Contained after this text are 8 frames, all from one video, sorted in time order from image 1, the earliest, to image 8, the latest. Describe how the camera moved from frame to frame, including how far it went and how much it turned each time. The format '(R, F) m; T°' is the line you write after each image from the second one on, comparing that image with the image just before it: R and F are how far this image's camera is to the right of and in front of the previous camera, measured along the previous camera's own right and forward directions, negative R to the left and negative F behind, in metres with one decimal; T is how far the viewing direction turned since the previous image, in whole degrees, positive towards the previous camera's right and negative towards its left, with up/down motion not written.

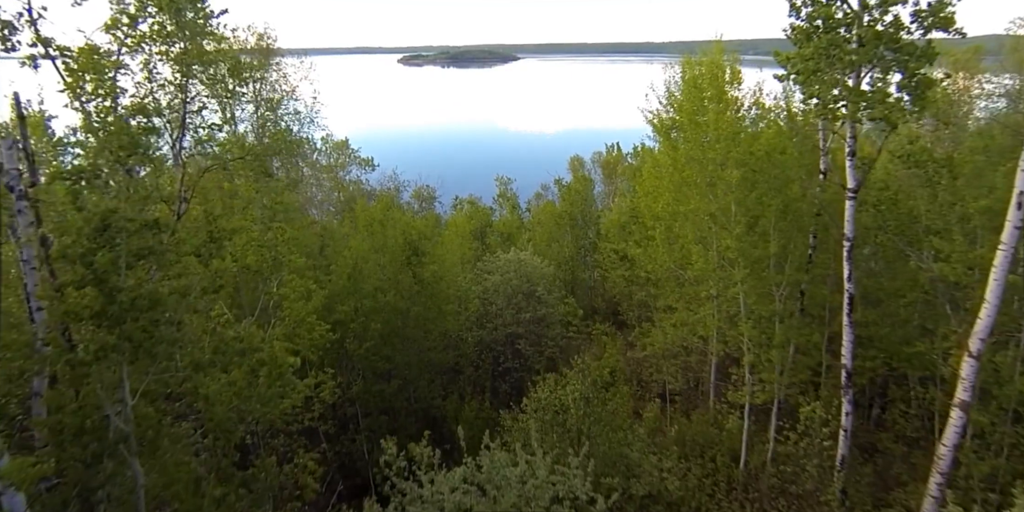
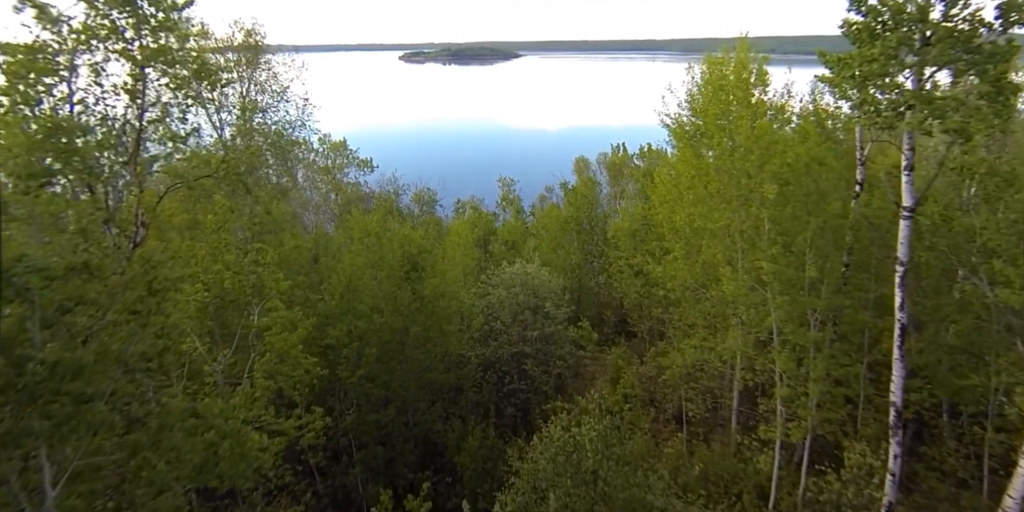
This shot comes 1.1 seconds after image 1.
(-0.2, +1.5) m; 0°
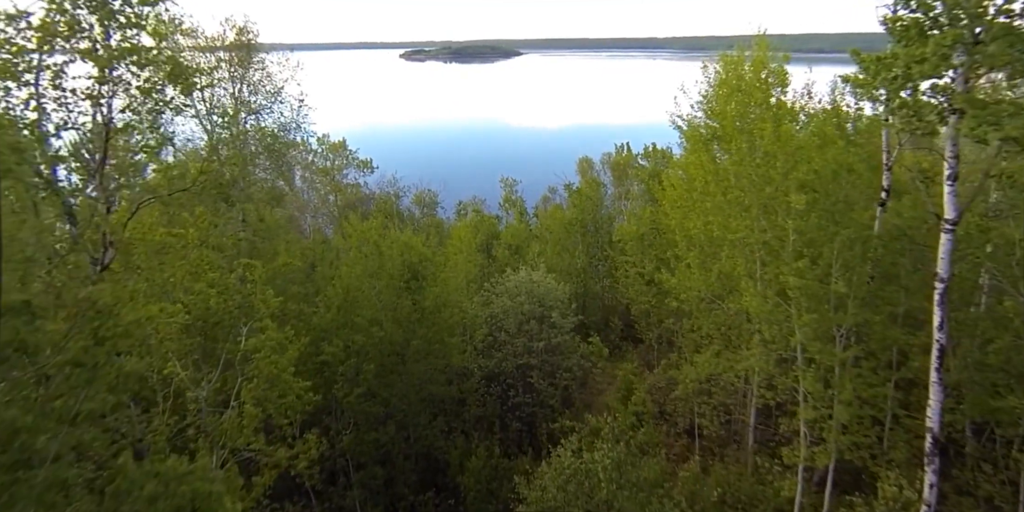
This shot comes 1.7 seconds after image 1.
(-0.1, +0.9) m; 0°
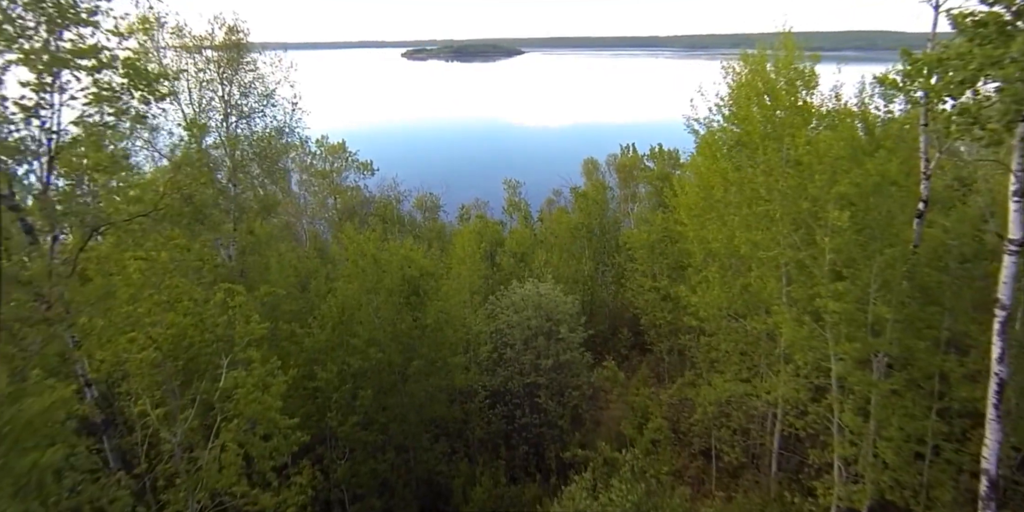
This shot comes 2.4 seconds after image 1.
(-0.2, +1.2) m; 0°
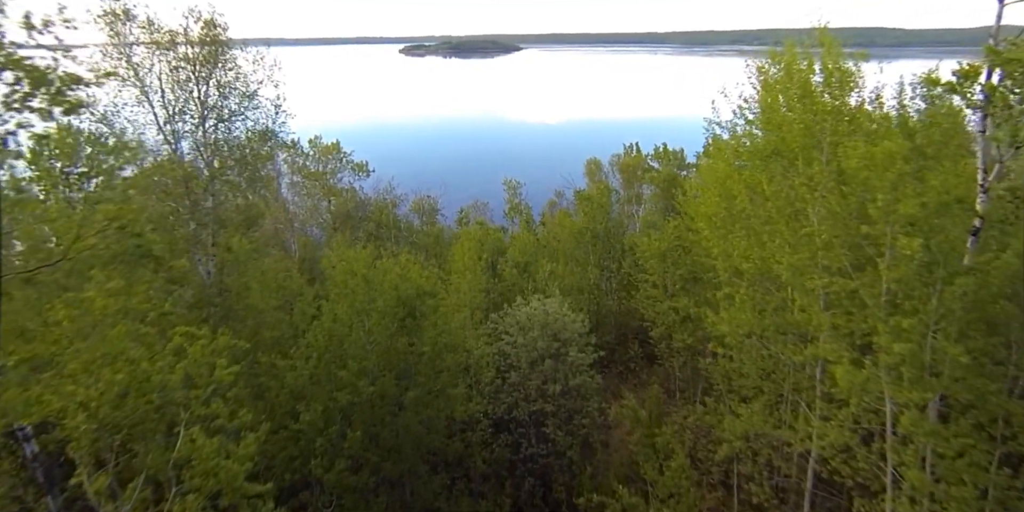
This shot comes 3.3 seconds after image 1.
(-0.2, +1.6) m; 0°
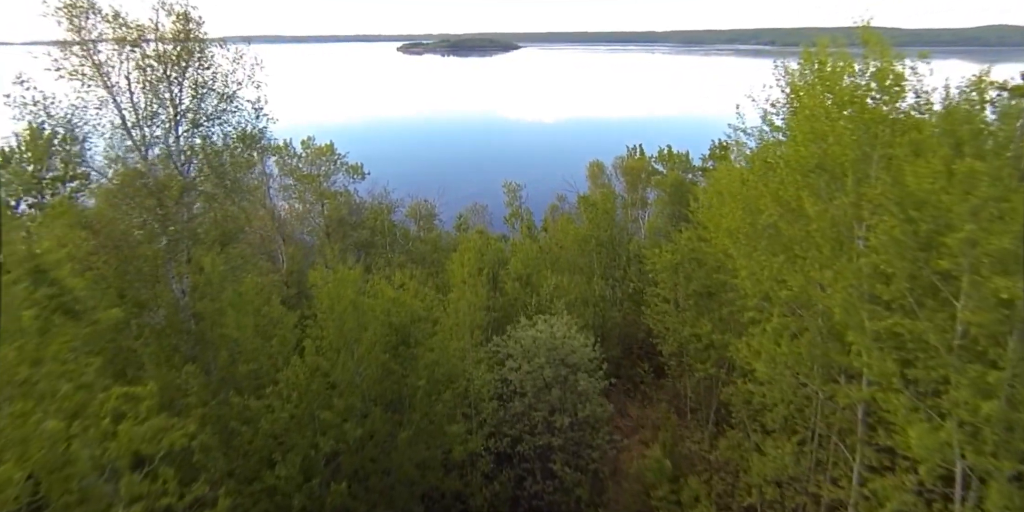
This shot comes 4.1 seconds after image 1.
(-0.2, +1.6) m; 0°
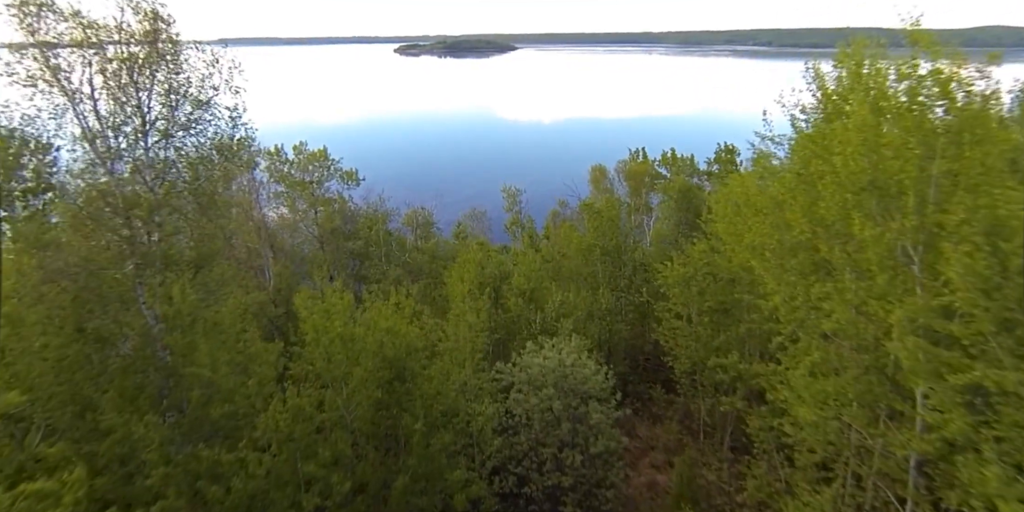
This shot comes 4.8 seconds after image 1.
(-0.2, +1.5) m; 0°
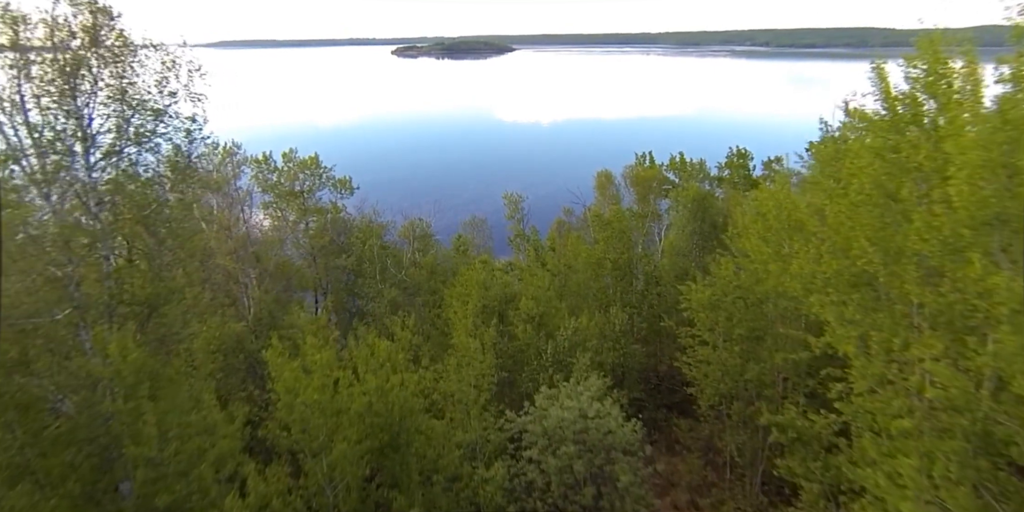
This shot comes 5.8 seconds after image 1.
(-0.3, +2.2) m; 0°
